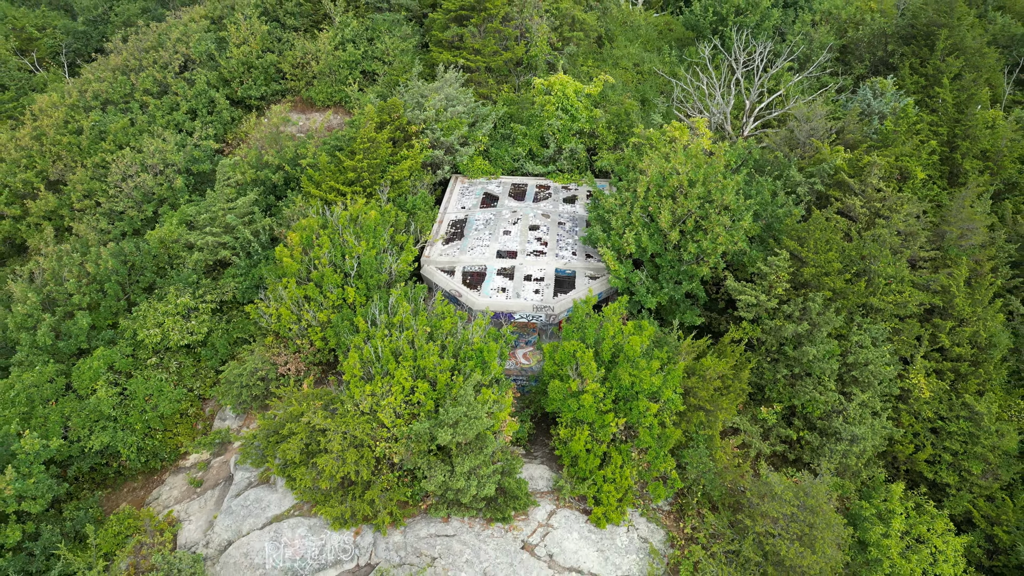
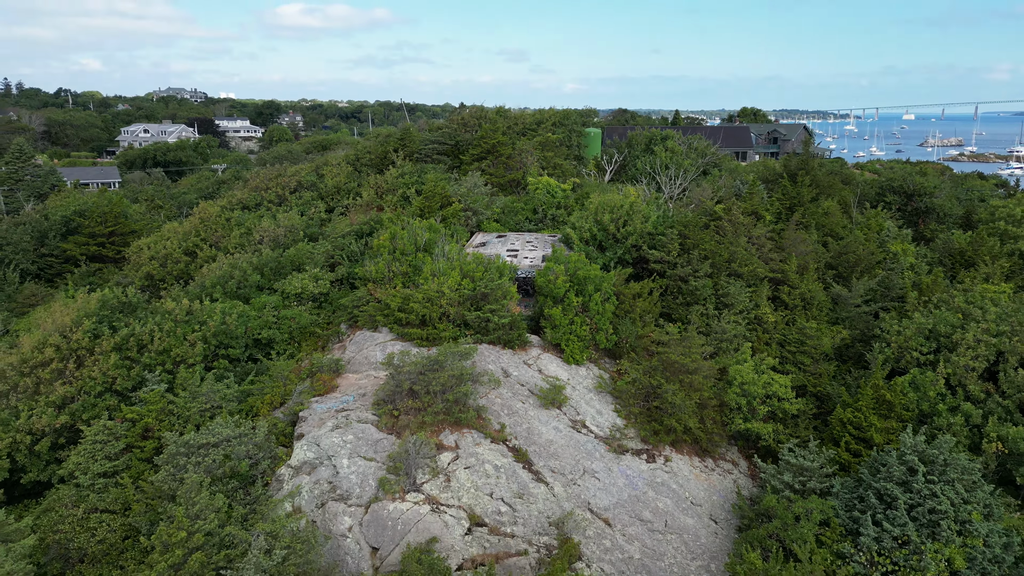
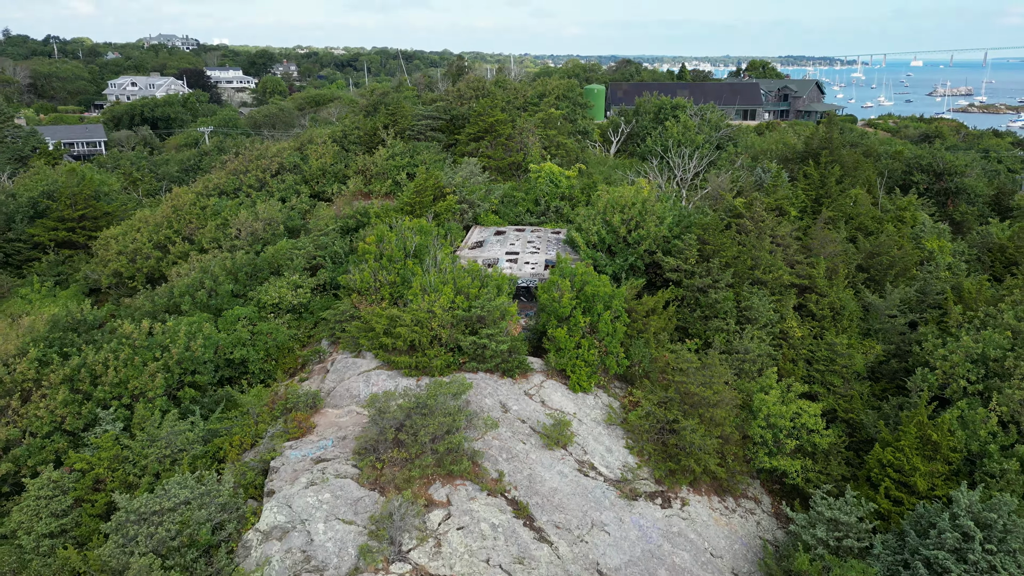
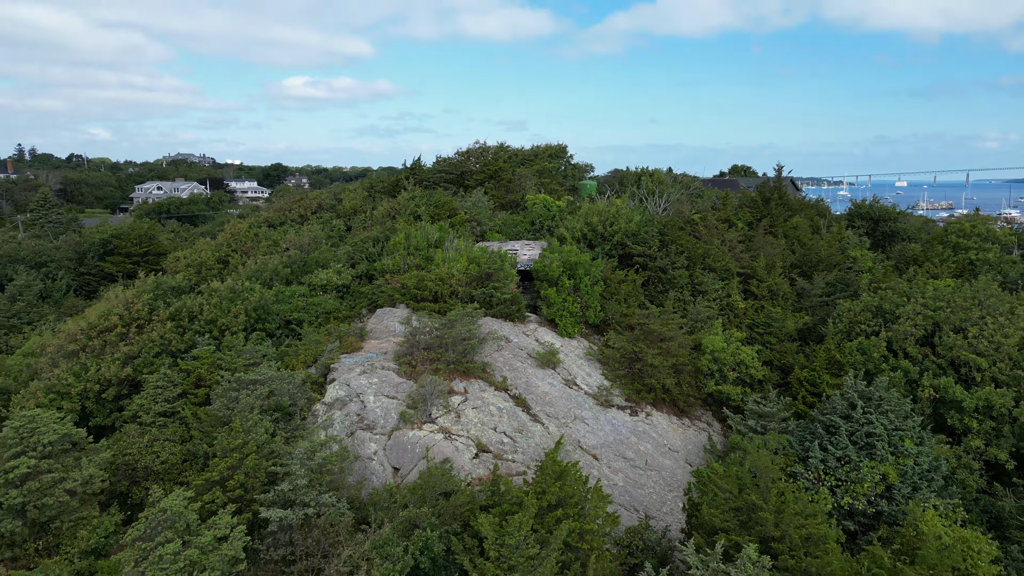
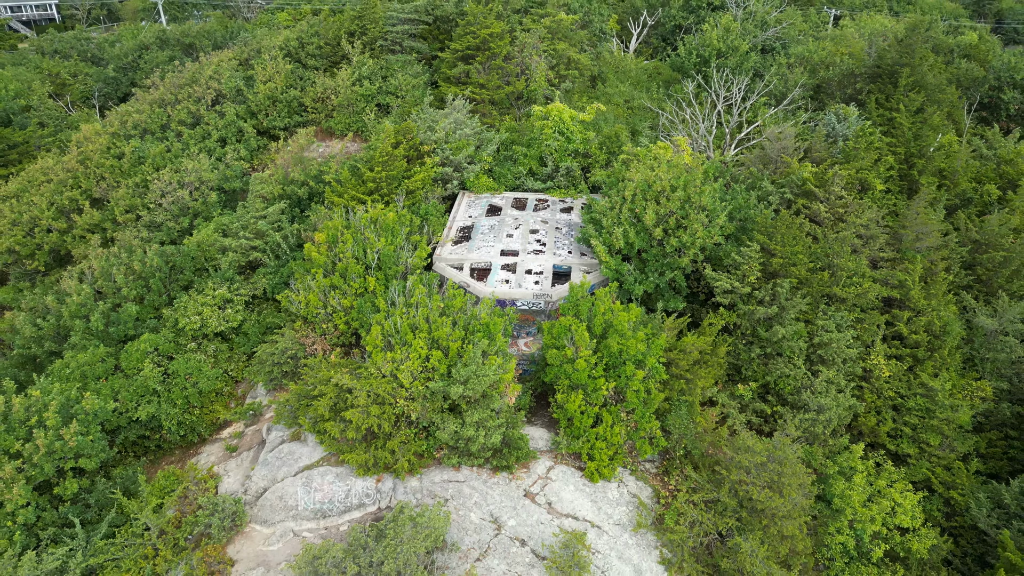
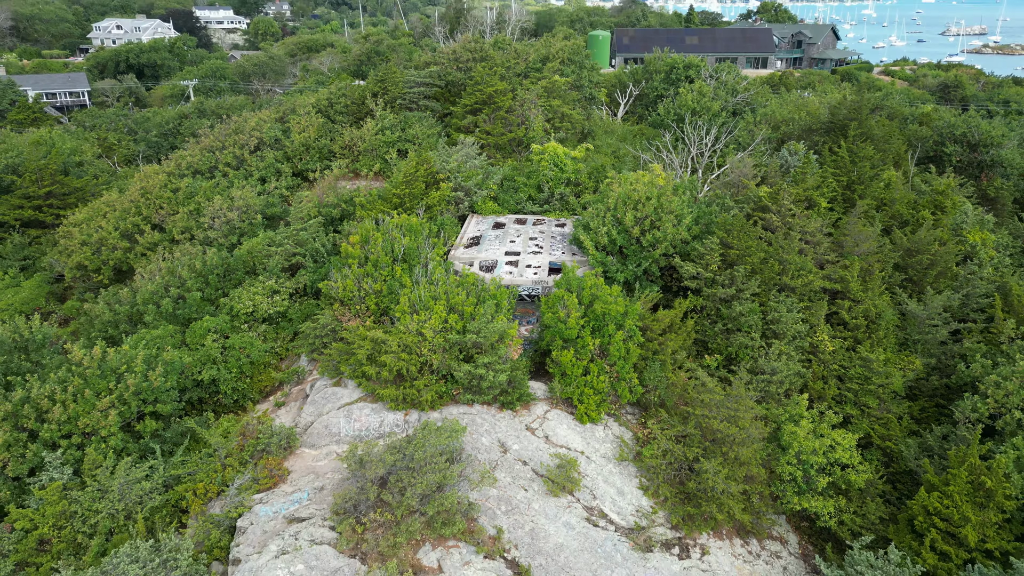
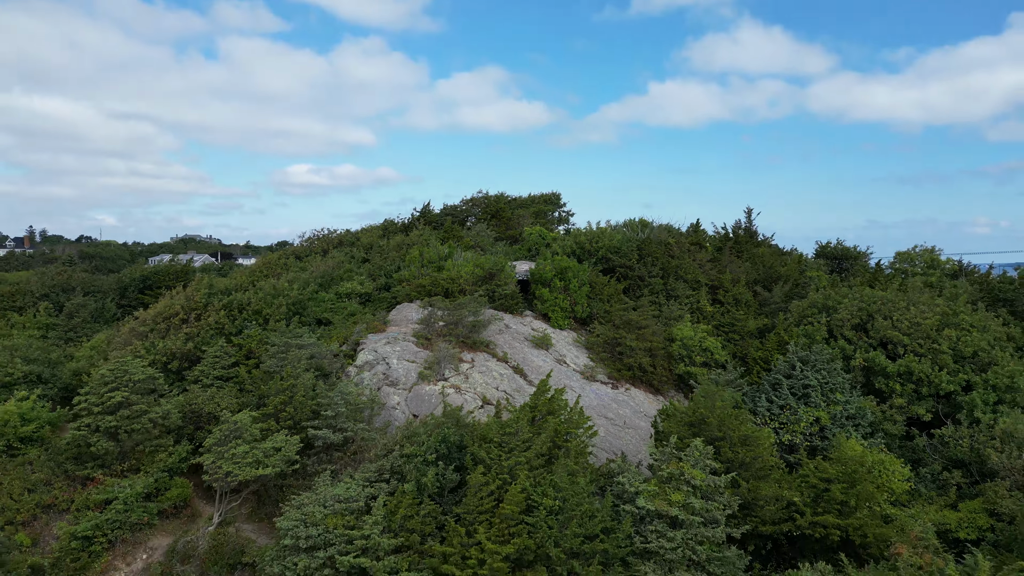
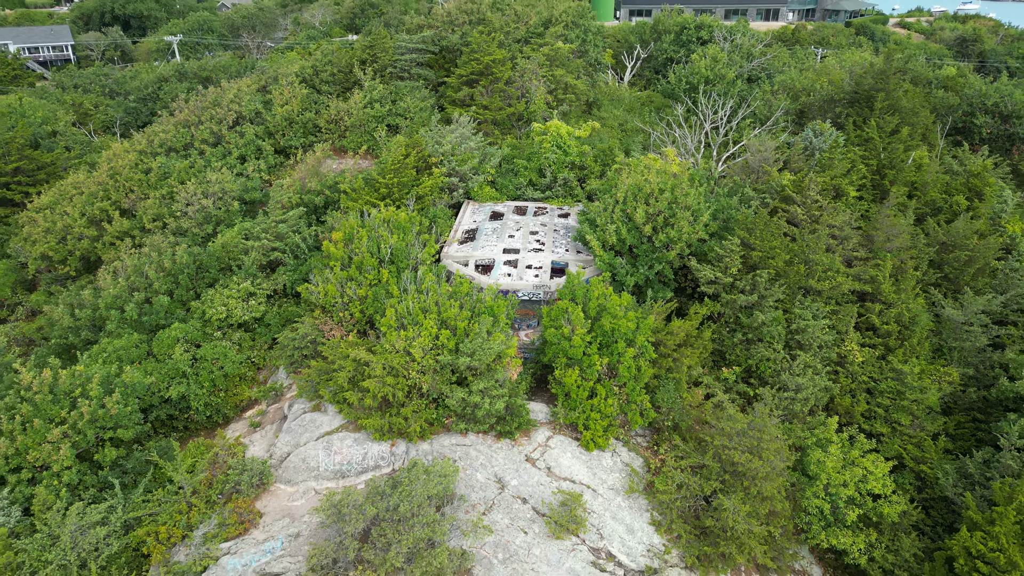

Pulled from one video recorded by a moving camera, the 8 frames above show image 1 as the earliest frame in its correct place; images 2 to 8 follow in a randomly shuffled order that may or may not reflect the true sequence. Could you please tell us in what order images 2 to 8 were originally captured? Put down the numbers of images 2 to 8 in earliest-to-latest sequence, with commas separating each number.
5, 8, 6, 3, 2, 4, 7
